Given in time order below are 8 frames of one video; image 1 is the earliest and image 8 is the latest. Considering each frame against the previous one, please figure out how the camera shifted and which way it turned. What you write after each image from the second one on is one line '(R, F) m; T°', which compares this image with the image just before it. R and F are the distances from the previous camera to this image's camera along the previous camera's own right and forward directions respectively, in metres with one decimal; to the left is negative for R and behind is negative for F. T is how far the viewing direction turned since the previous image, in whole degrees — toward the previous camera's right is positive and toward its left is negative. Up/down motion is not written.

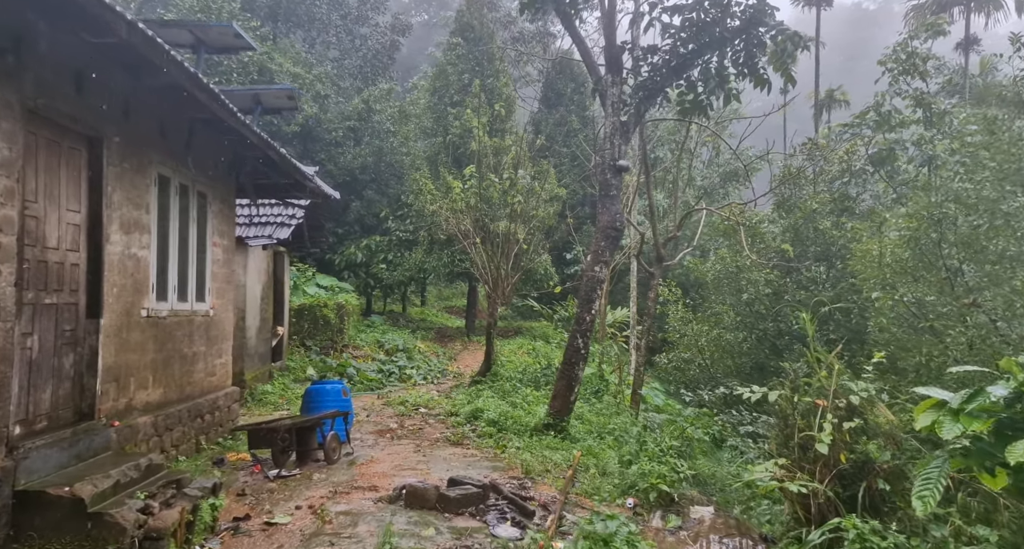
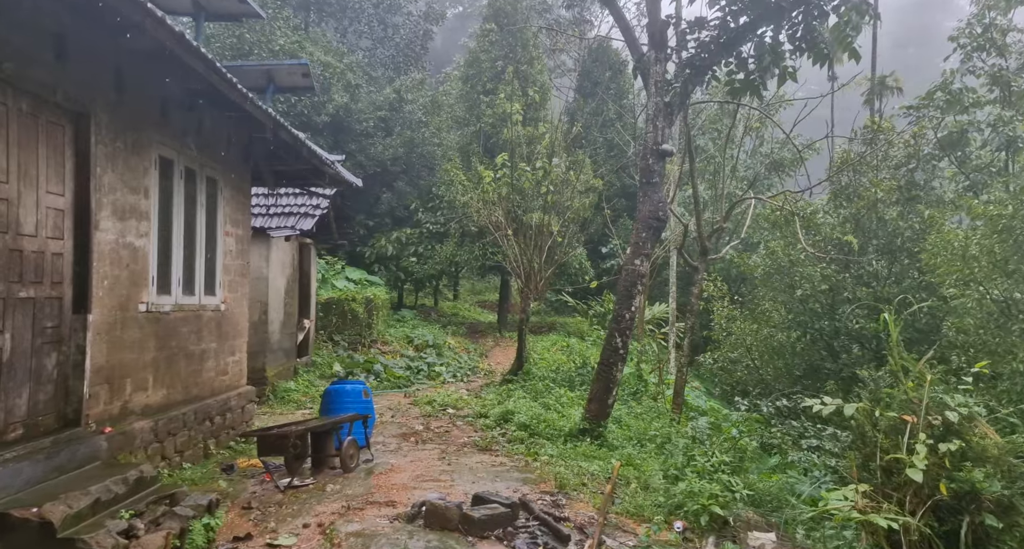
(0.0, +0.8) m; -2°
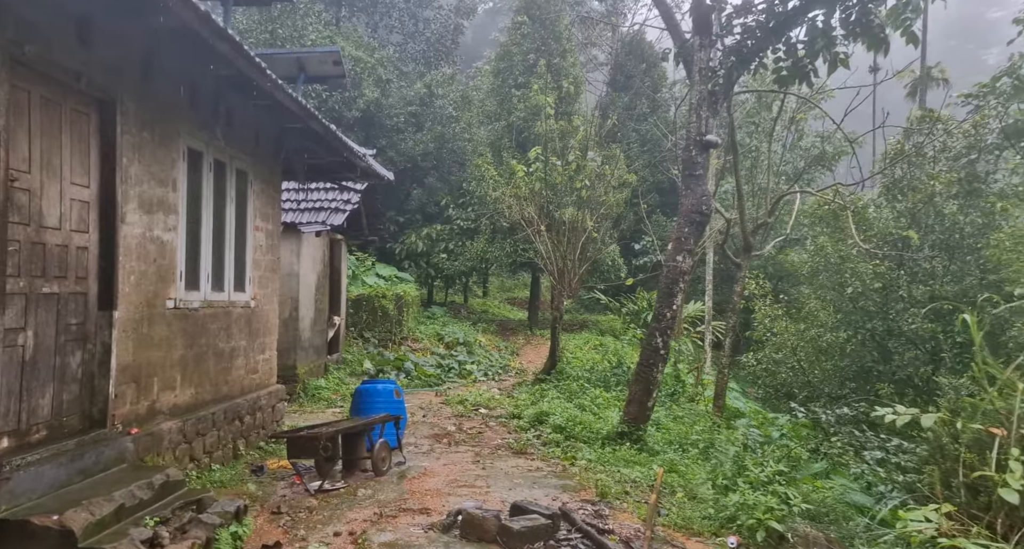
(-0.1, +0.3) m; -2°
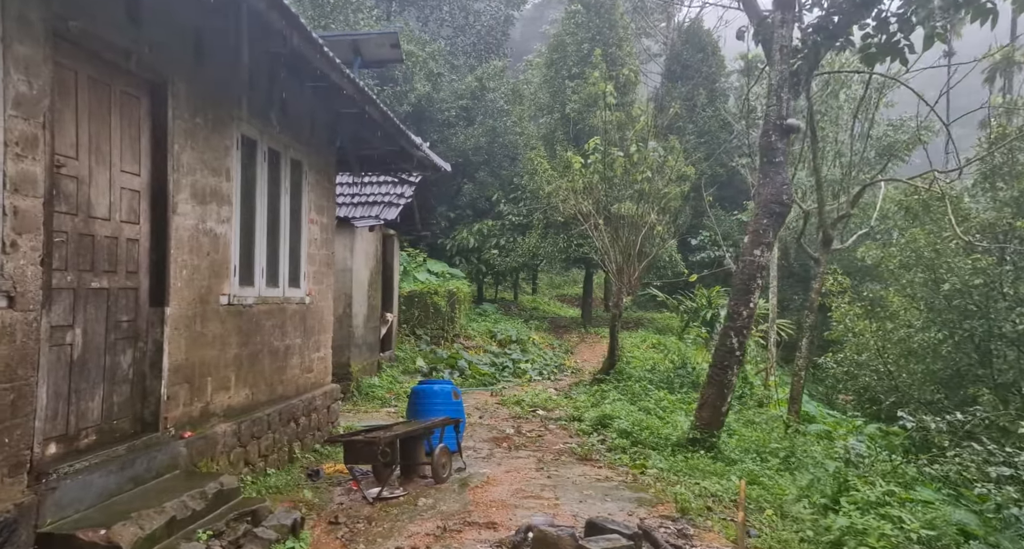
(-0.2, +0.5) m; -3°
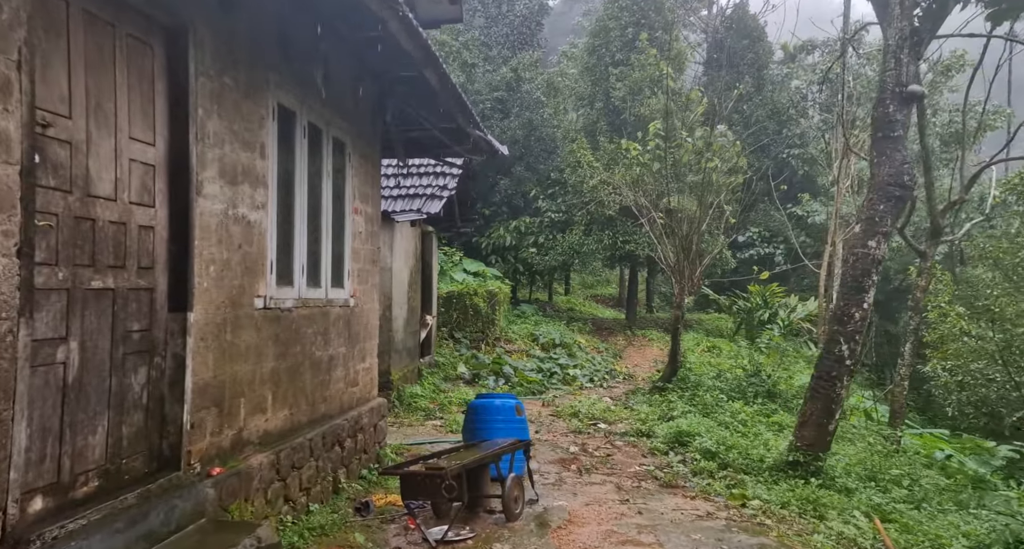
(-0.4, +1.2) m; -1°
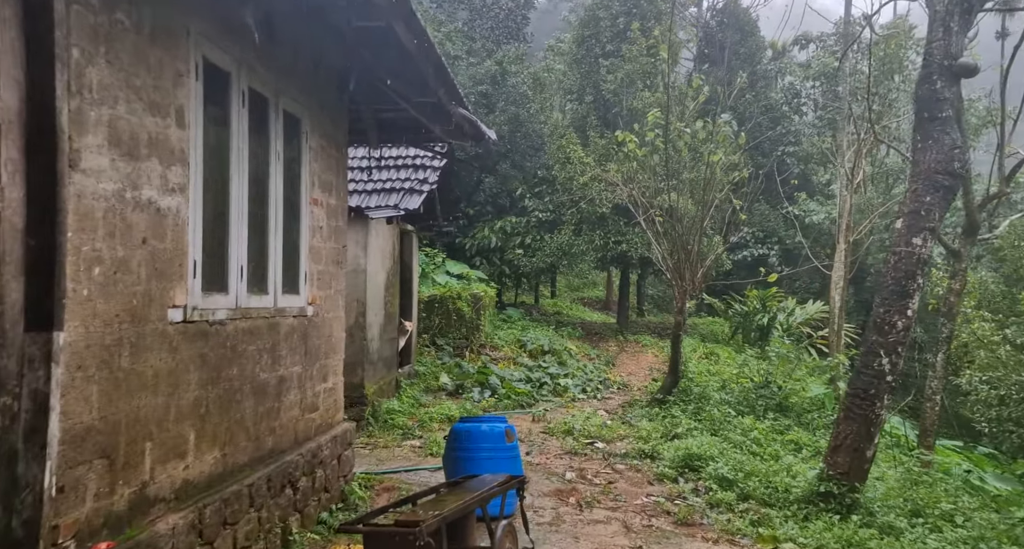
(0.0, +1.1) m; +1°
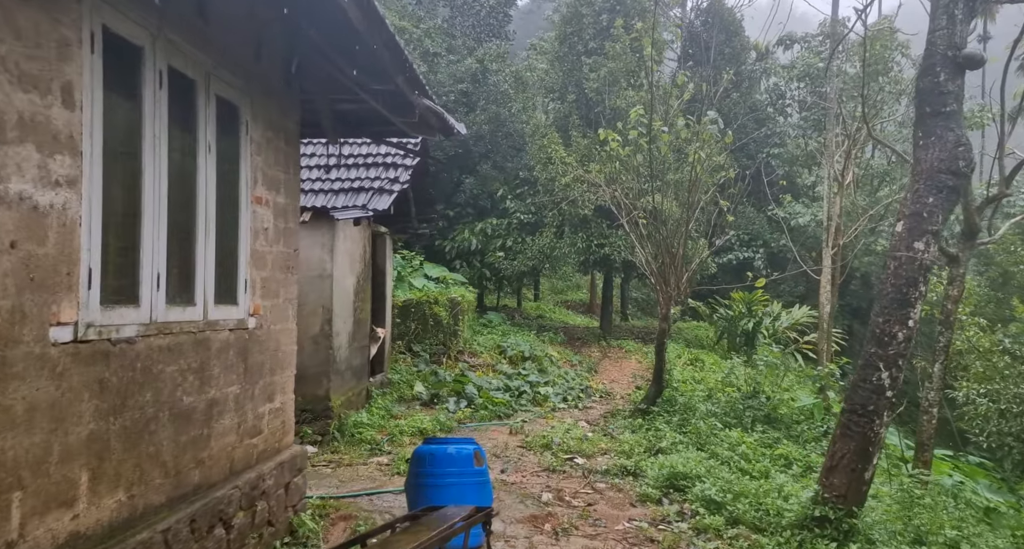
(+0.1, +0.6) m; +1°
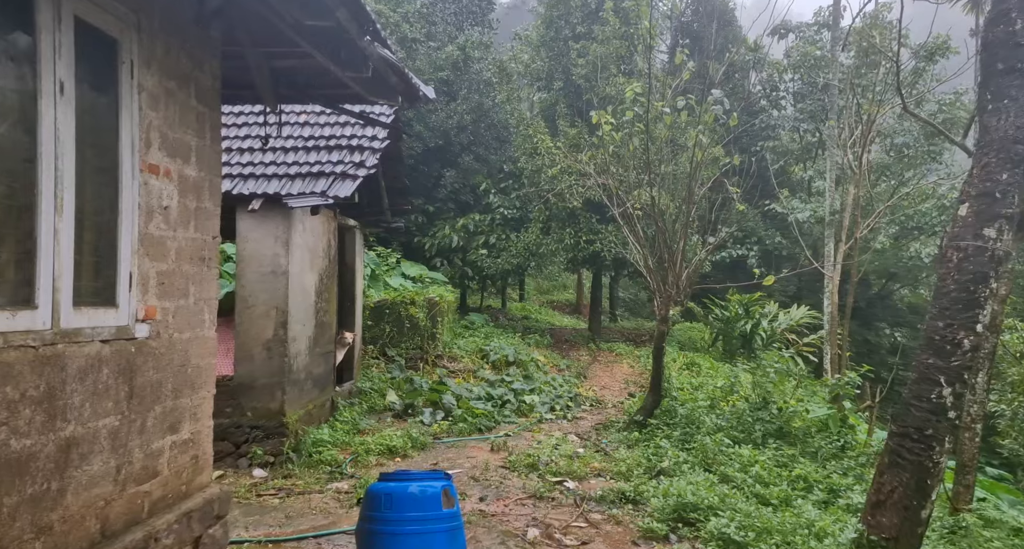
(0.0, +1.2) m; +1°
